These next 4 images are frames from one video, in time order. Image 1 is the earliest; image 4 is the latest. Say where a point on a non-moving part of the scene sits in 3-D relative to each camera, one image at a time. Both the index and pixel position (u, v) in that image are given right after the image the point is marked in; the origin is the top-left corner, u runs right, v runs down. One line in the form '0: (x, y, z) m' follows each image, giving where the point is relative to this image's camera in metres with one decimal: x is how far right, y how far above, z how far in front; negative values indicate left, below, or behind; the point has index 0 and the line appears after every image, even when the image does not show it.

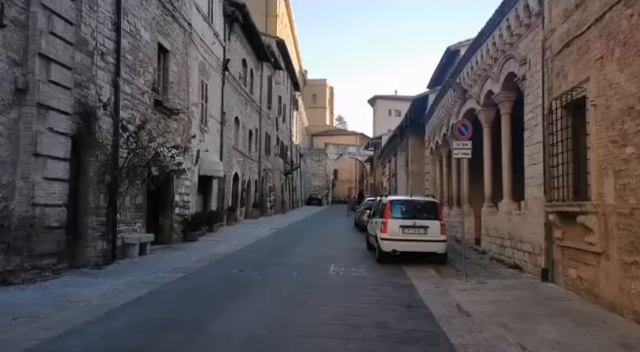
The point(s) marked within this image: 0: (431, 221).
0: (+2.6, -1.1, +11.2) m
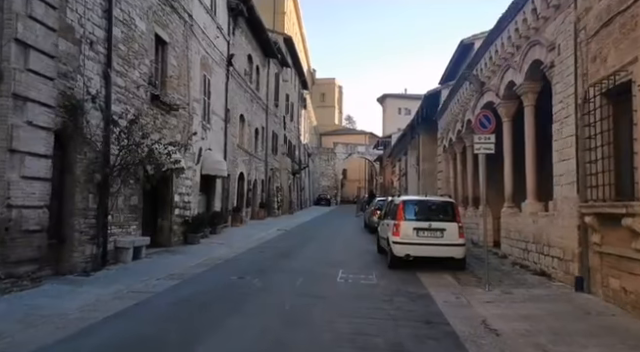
0: (+2.8, -1.0, +10.3) m
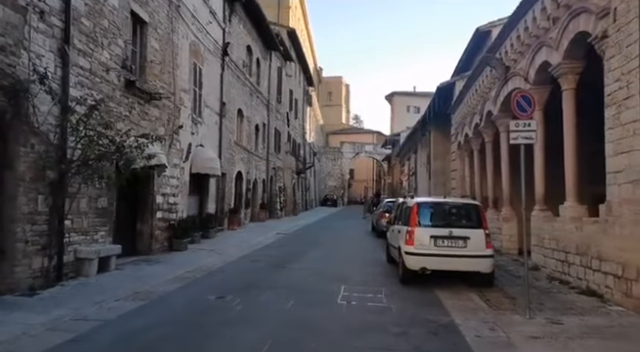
0: (+2.8, -1.0, +8.6) m
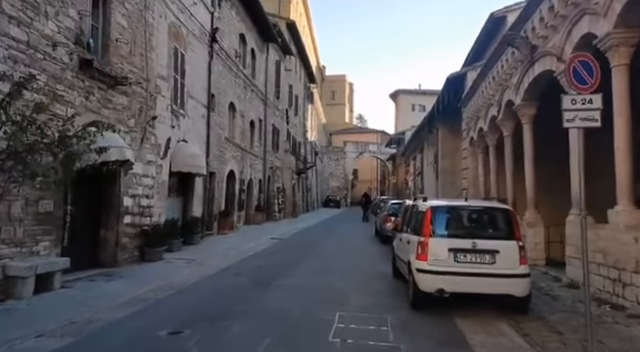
0: (+2.6, -1.0, +6.7) m
